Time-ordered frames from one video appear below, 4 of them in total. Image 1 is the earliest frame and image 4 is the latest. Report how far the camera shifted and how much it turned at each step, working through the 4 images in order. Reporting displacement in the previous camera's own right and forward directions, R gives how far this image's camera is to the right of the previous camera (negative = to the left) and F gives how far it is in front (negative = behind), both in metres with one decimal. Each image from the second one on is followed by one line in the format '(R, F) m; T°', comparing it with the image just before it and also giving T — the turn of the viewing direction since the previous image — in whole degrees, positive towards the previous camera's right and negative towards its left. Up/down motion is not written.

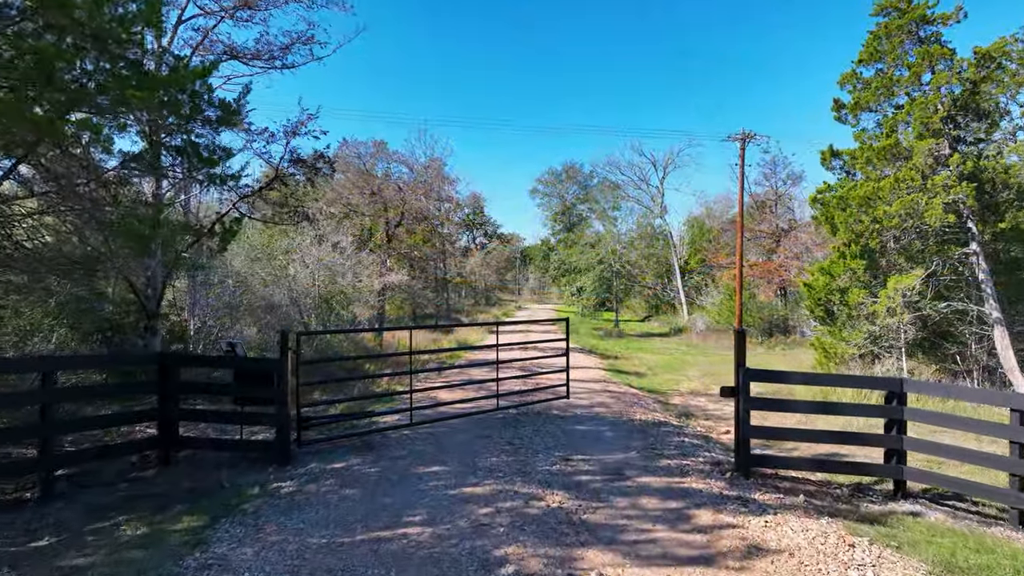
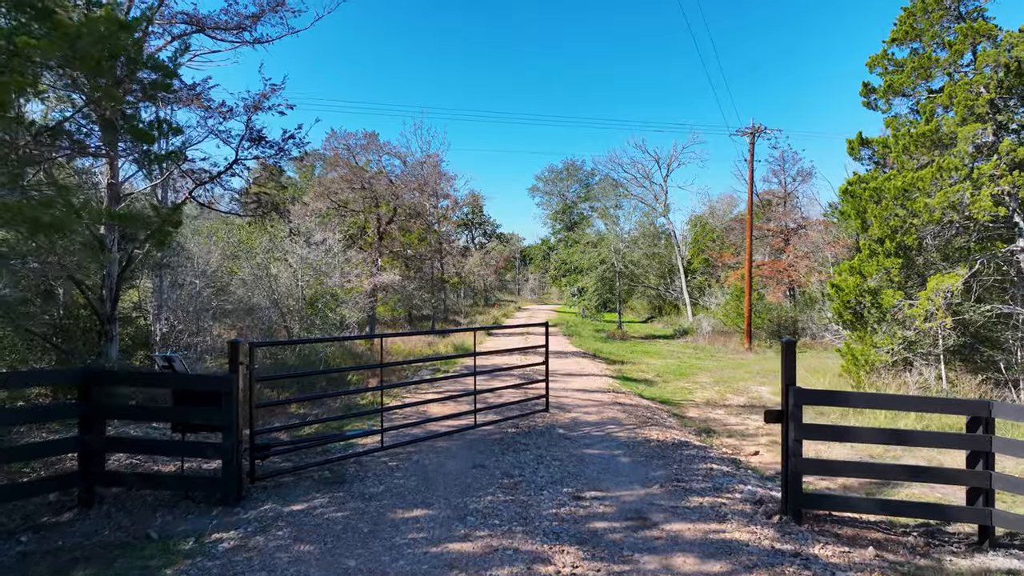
(0.0, +1.0) m; 0°
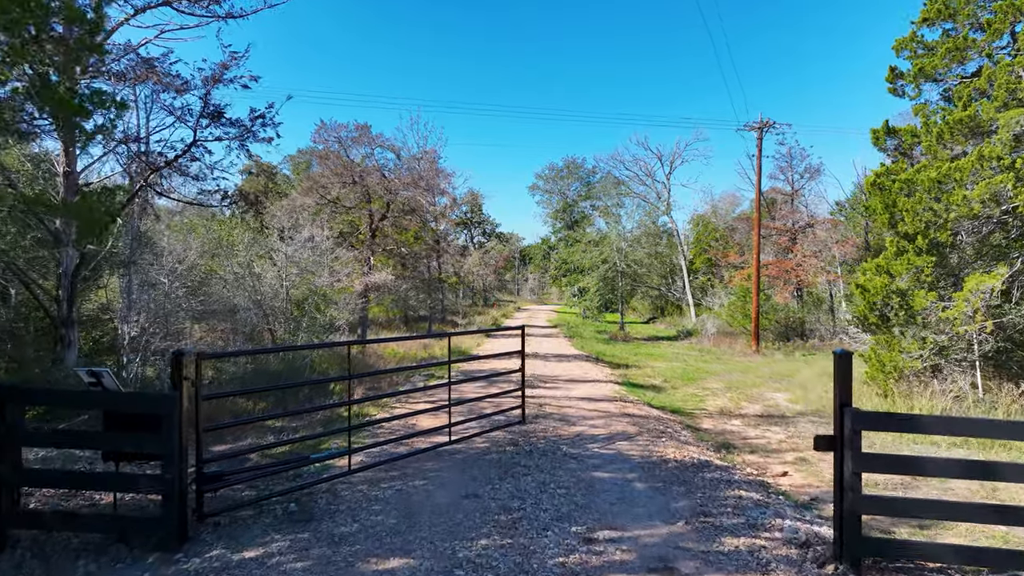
(0.0, +0.8) m; 0°
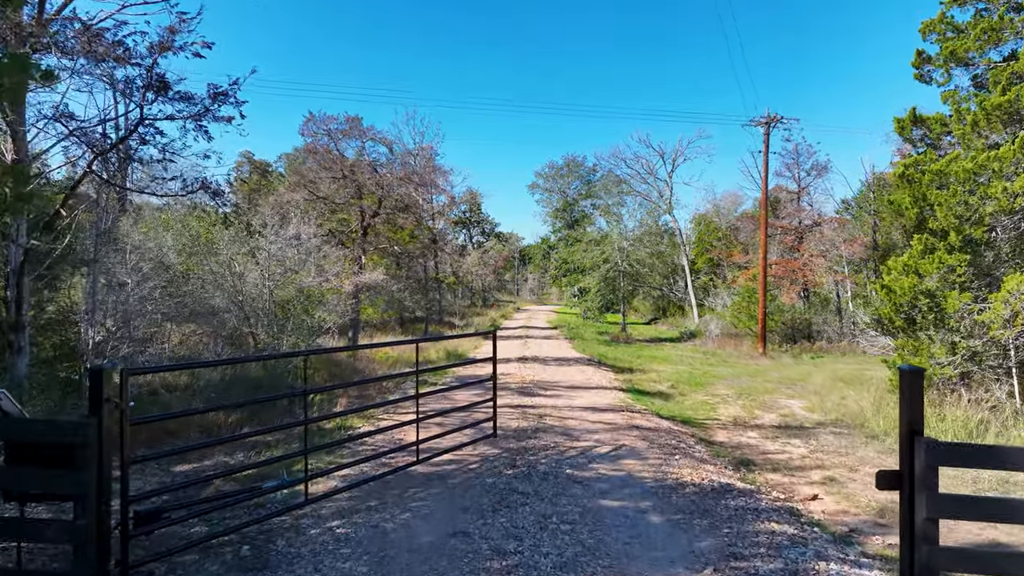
(0.0, +0.7) m; 0°
